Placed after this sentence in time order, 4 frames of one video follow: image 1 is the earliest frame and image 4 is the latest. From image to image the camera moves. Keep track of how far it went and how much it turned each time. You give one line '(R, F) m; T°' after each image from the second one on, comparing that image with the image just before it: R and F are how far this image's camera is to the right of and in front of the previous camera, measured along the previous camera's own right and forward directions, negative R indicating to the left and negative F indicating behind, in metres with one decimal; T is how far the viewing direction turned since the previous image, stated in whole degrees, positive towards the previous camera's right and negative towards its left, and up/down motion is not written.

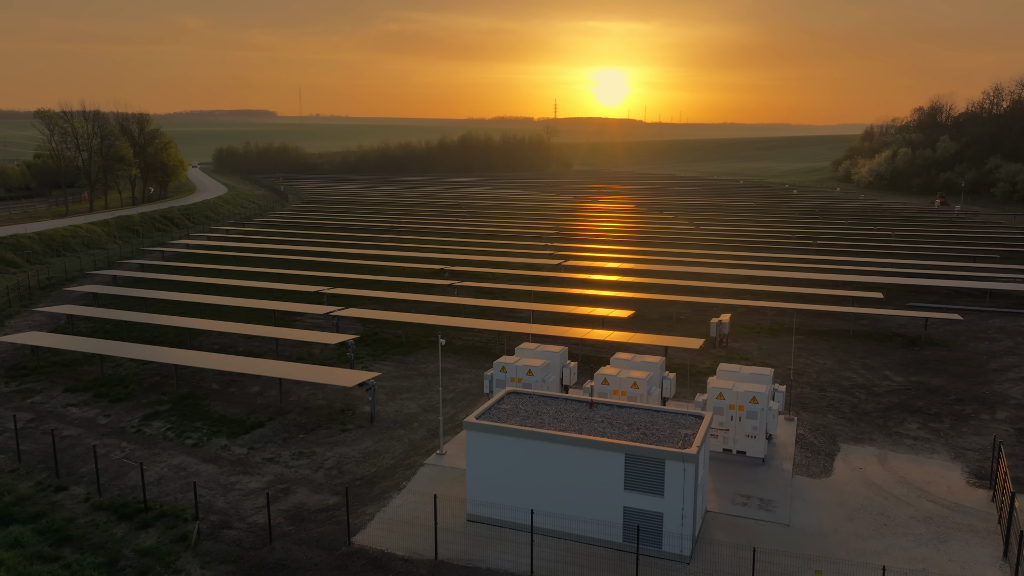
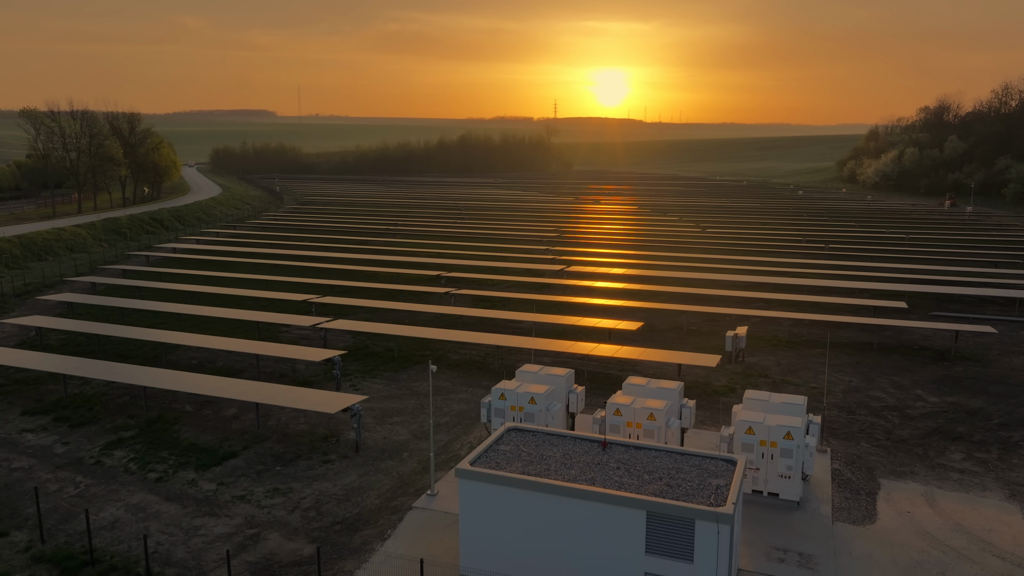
(0.0, +1.9) m; 0°
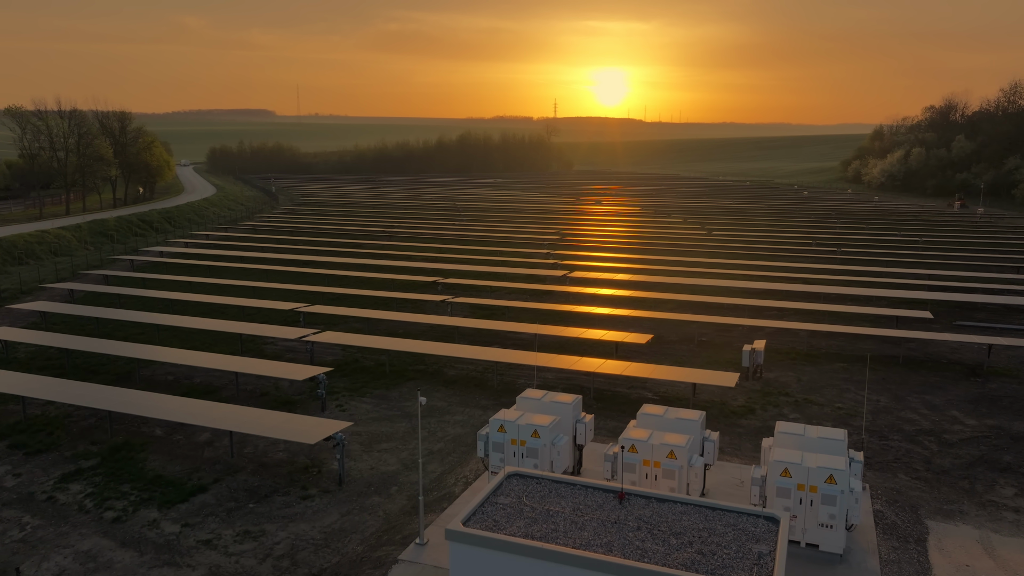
(0.0, +1.8) m; 0°
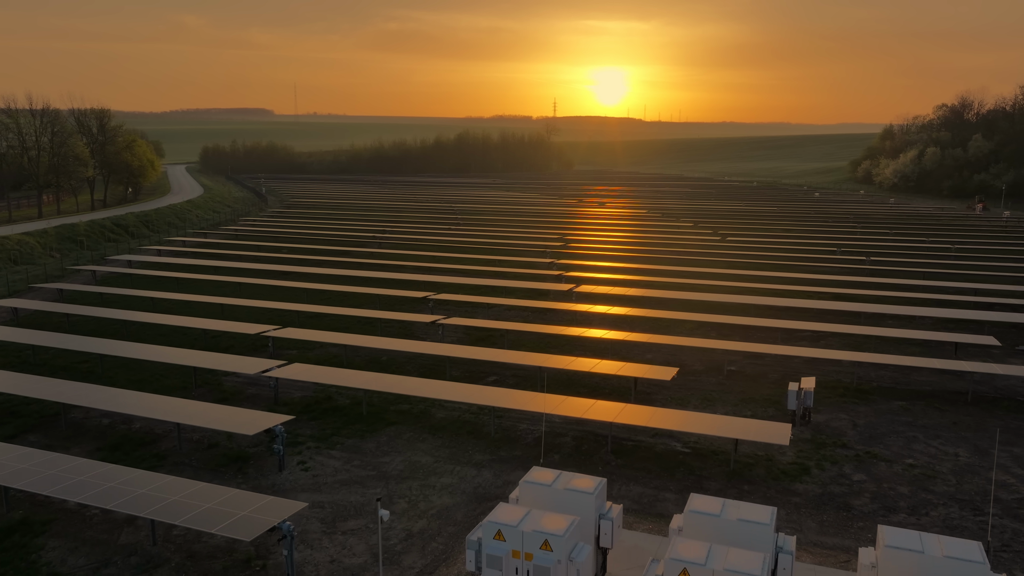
(0.0, +3.9) m; 0°
